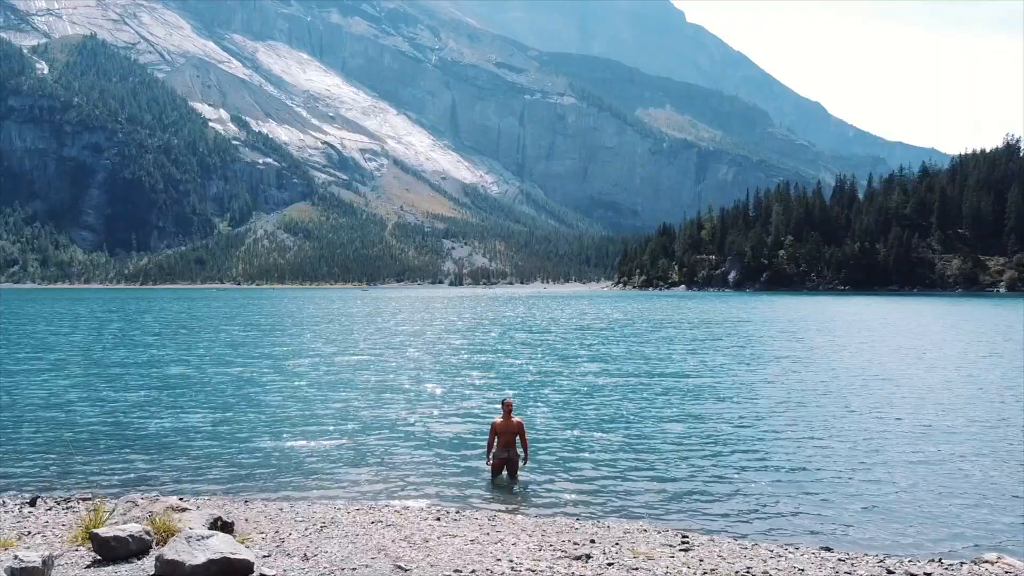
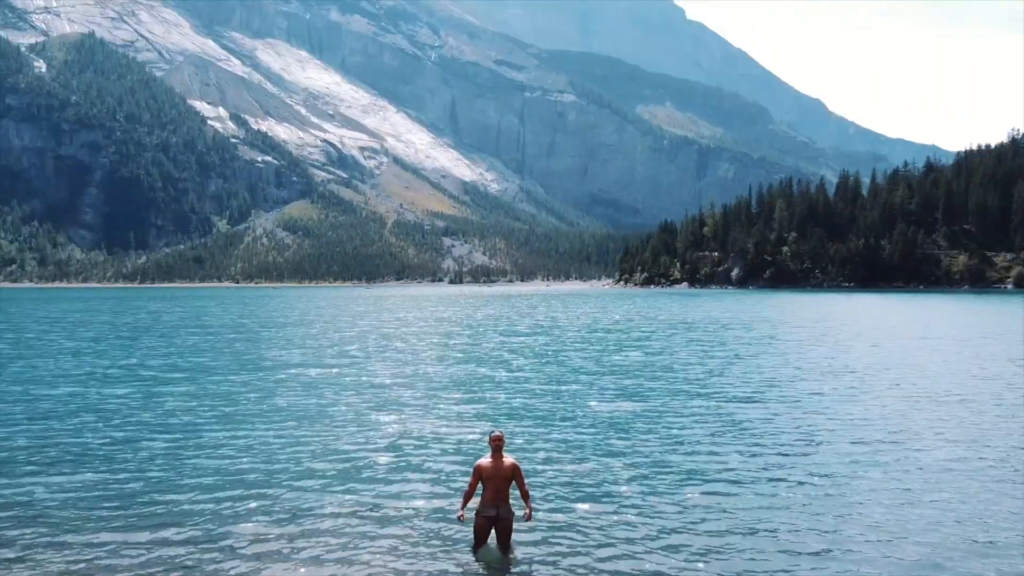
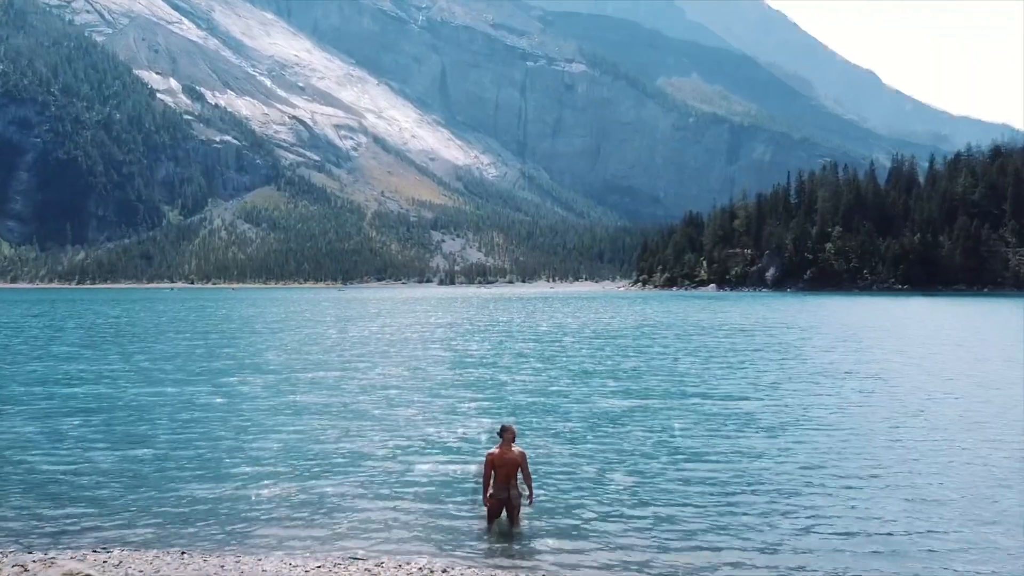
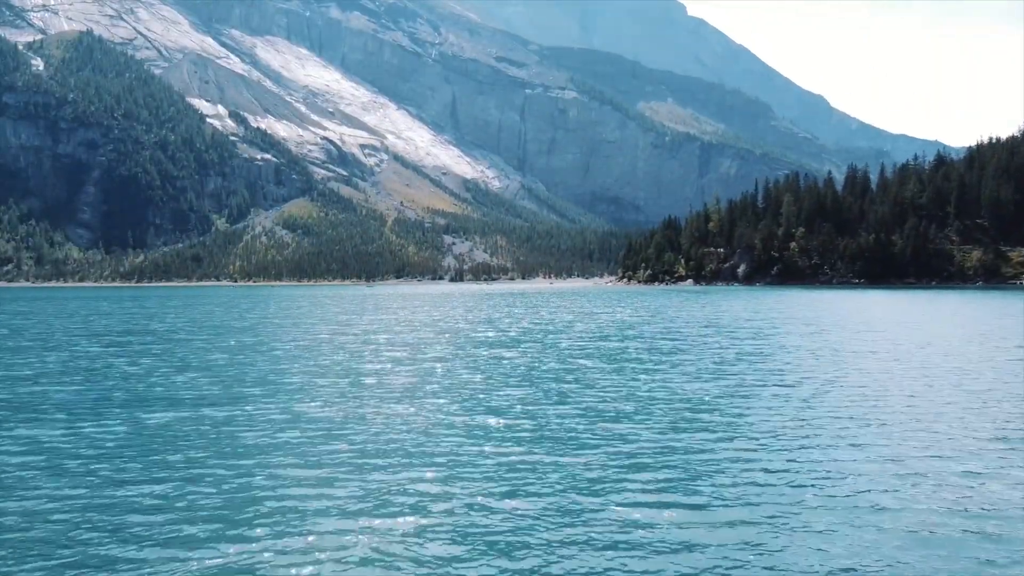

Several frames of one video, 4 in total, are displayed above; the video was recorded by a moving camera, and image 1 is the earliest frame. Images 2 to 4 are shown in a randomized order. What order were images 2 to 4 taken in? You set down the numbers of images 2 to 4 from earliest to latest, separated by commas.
3, 2, 4
